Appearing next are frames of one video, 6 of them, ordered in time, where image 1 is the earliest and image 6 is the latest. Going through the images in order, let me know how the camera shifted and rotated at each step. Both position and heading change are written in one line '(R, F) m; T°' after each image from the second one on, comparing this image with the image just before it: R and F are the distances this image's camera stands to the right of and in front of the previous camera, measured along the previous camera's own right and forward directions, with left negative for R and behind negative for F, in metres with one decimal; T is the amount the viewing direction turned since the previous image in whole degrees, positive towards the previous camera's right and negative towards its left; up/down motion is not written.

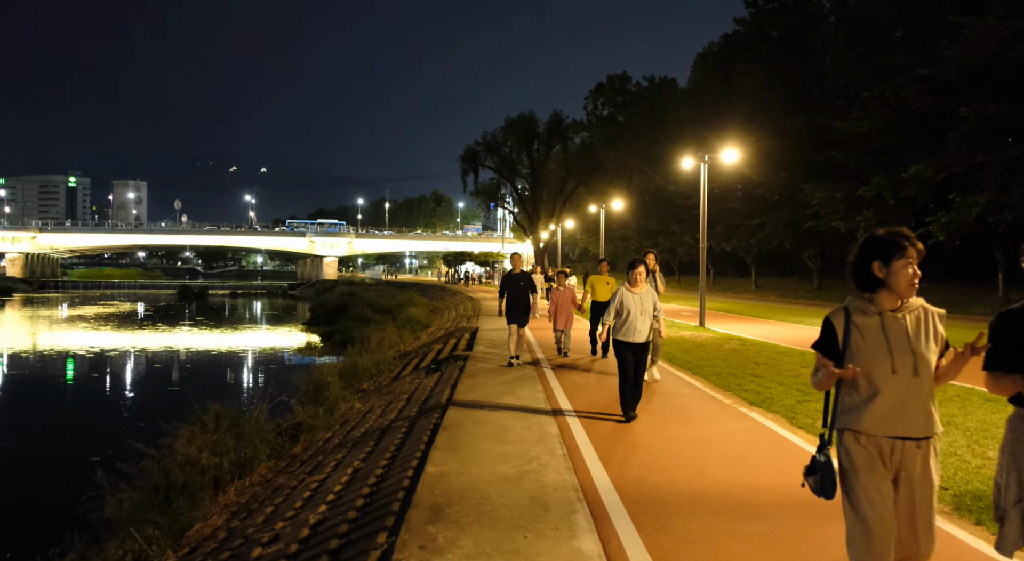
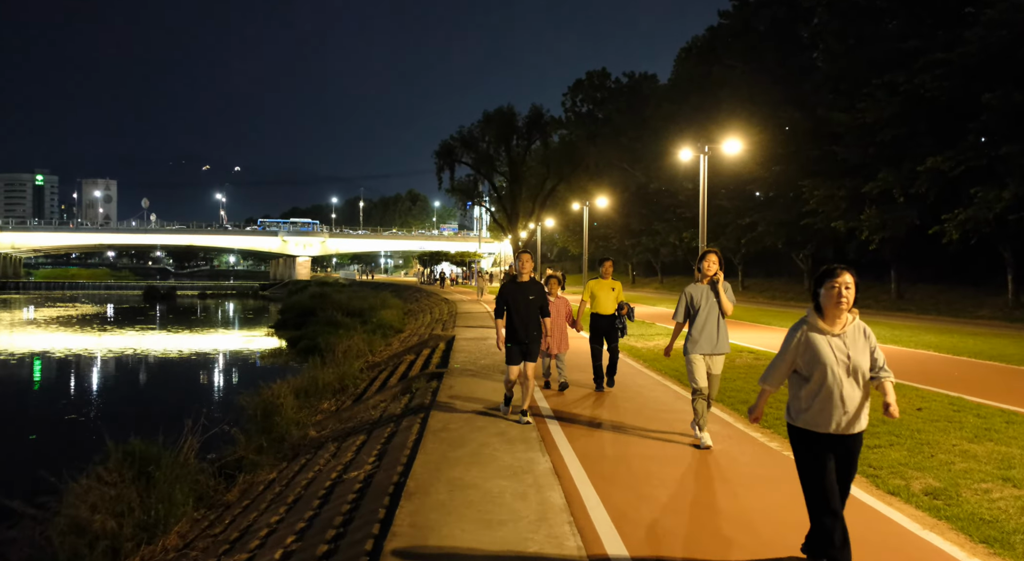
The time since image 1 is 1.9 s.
(-0.1, +2.3) m; +2°
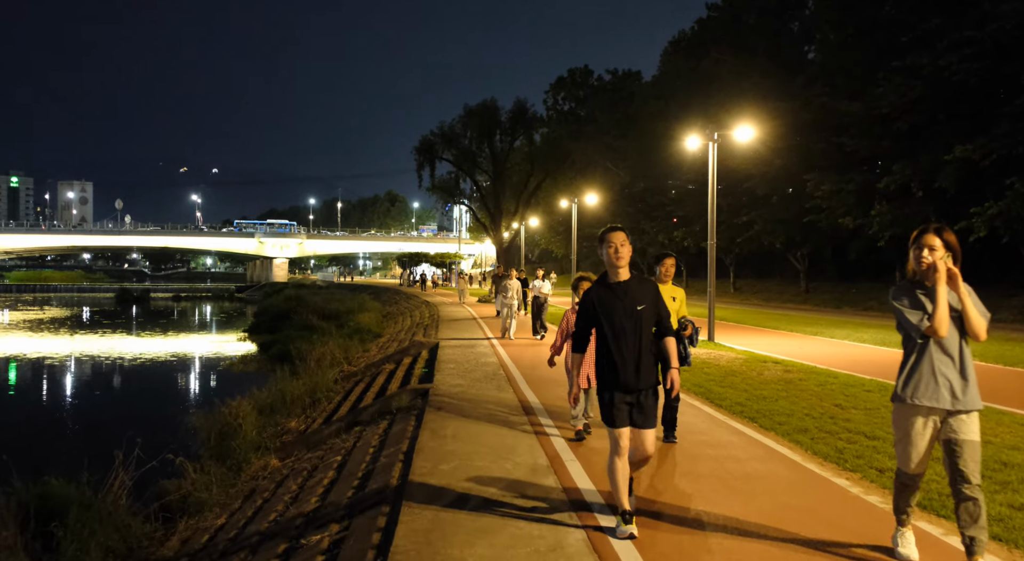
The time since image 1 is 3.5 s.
(-0.3, +2.0) m; +2°
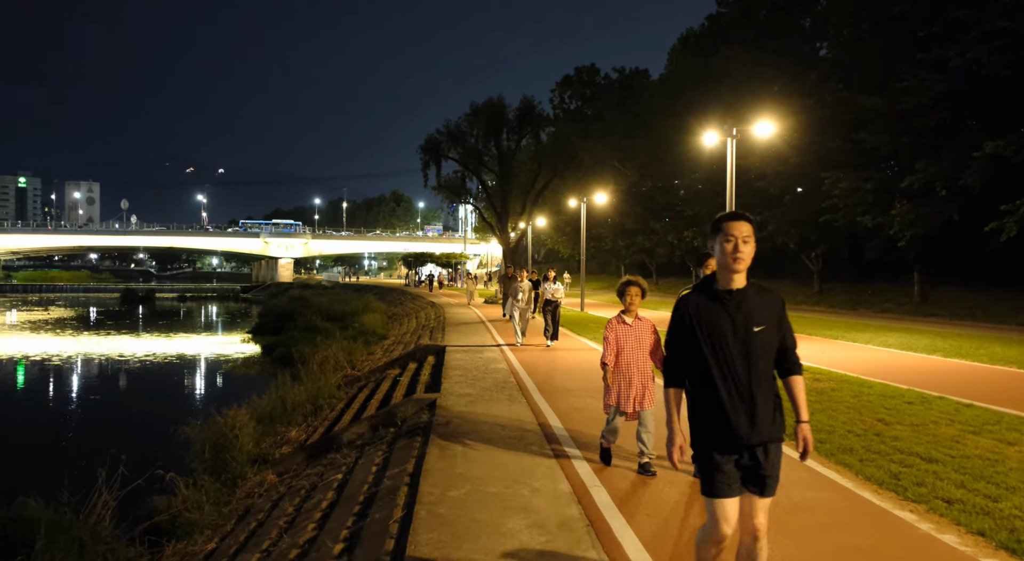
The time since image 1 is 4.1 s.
(-0.1, +0.7) m; 0°
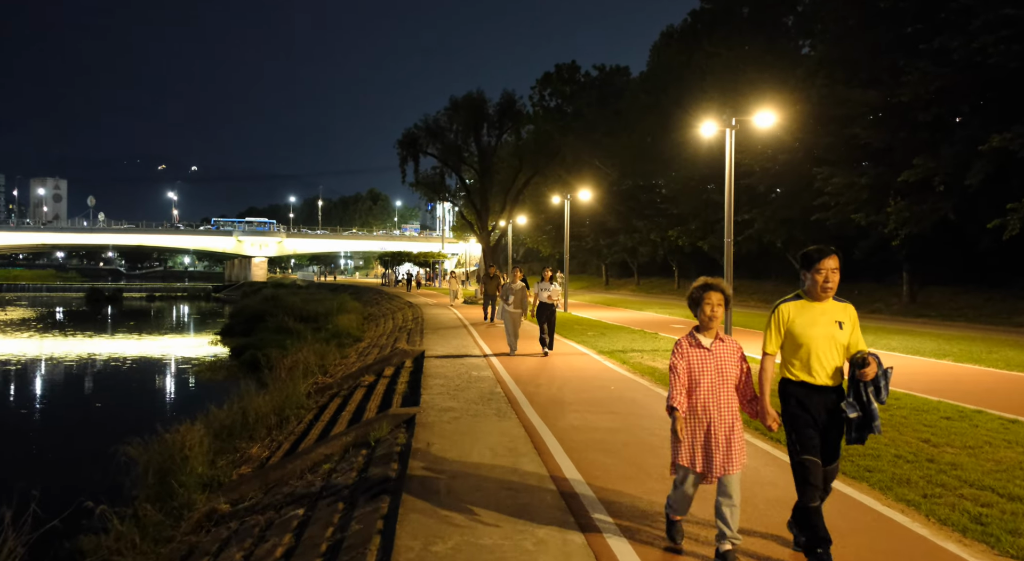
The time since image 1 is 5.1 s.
(-0.2, +1.3) m; +2°
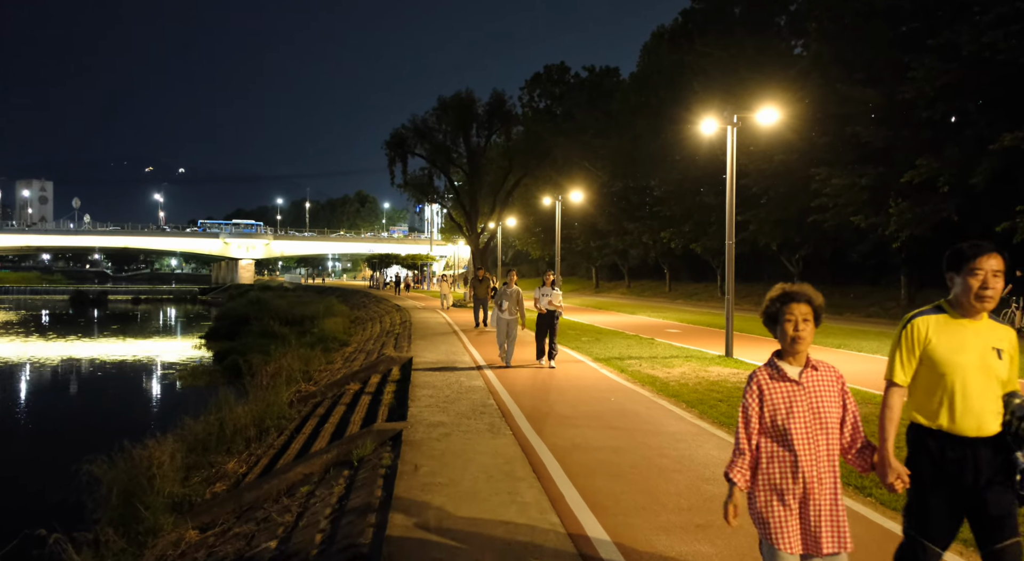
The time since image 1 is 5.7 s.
(-0.1, +0.7) m; +1°
